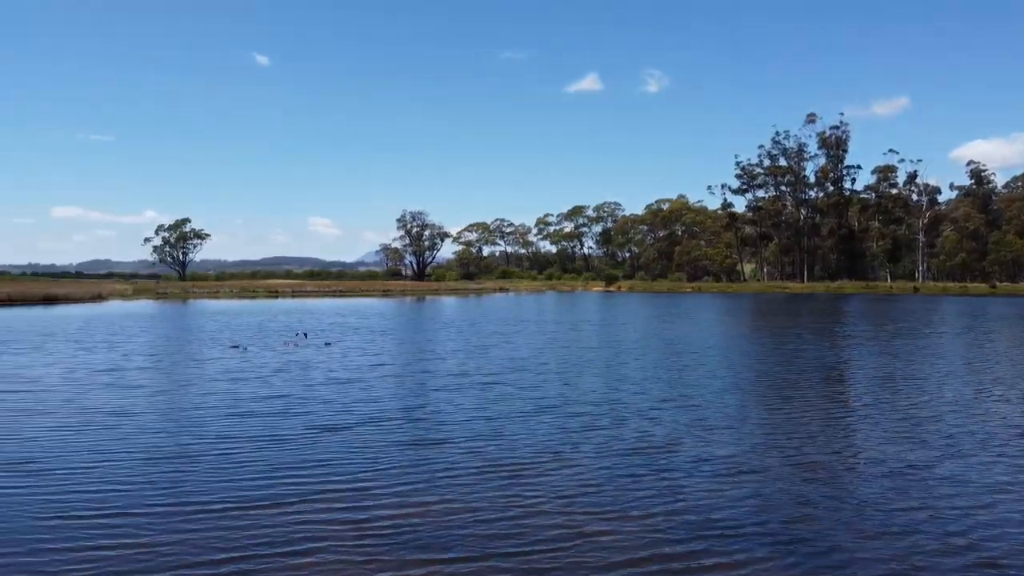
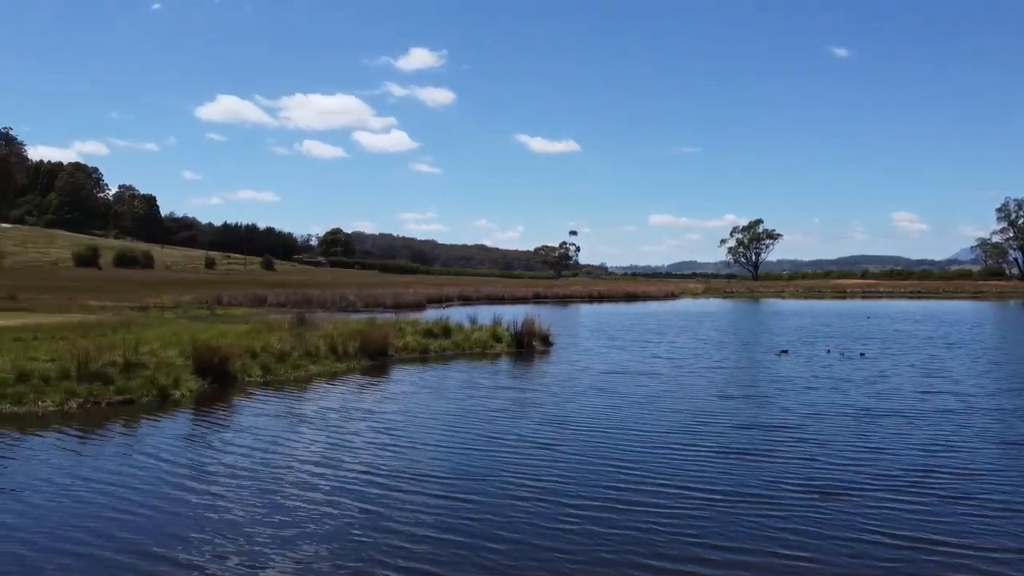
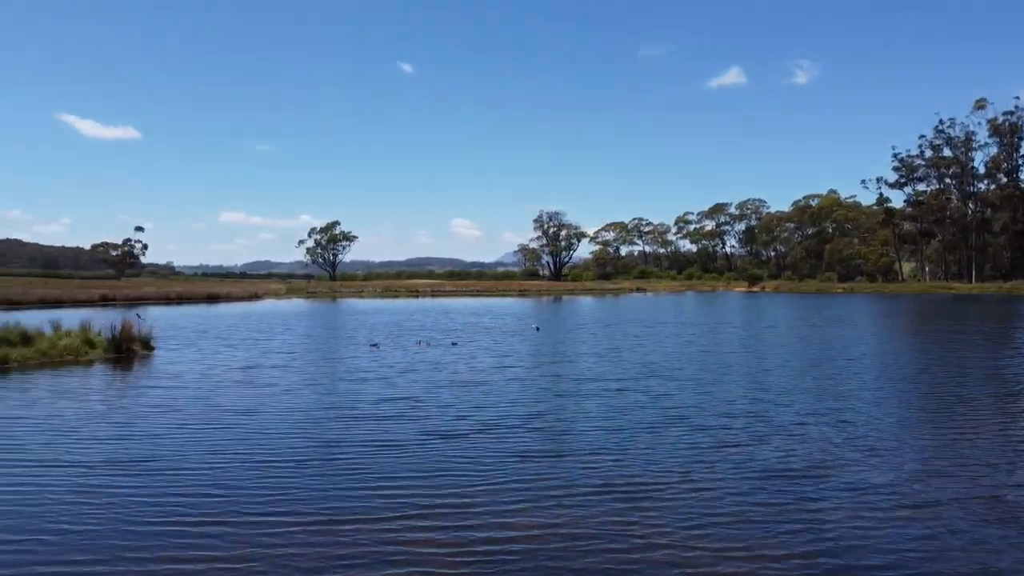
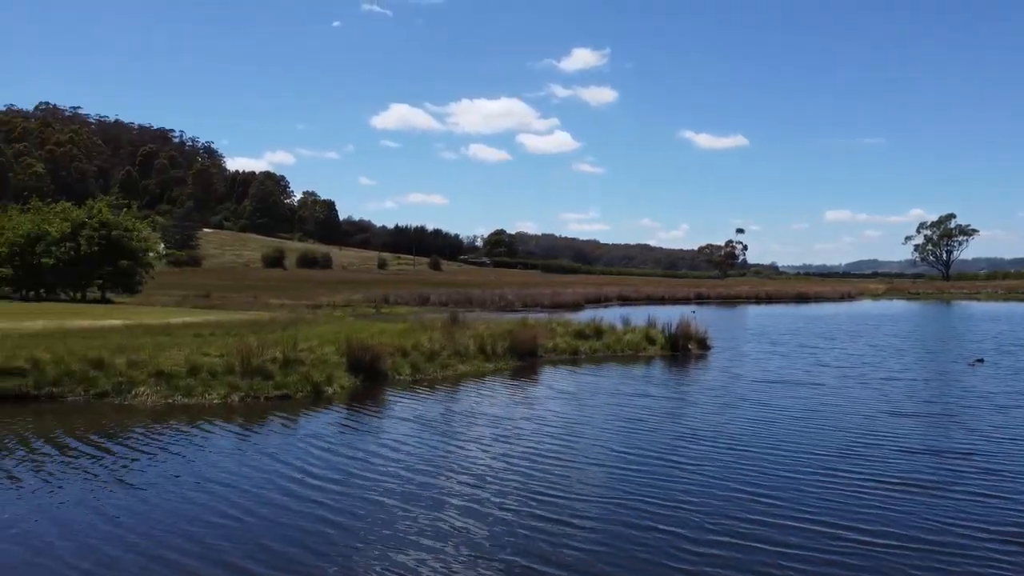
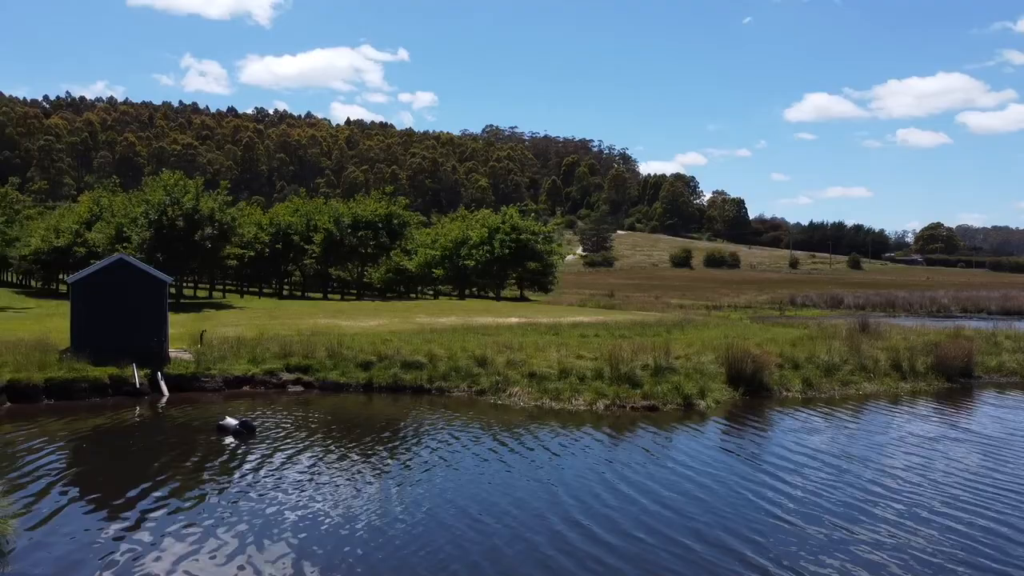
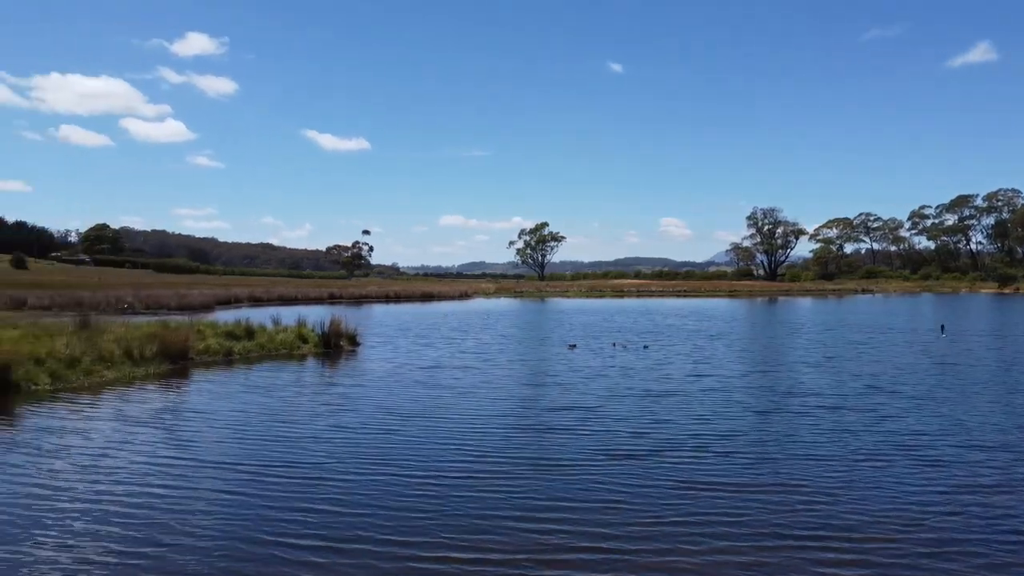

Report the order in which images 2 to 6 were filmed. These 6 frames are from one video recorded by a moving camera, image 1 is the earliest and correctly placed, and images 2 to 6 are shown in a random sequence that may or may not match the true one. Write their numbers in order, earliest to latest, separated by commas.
3, 6, 2, 4, 5
